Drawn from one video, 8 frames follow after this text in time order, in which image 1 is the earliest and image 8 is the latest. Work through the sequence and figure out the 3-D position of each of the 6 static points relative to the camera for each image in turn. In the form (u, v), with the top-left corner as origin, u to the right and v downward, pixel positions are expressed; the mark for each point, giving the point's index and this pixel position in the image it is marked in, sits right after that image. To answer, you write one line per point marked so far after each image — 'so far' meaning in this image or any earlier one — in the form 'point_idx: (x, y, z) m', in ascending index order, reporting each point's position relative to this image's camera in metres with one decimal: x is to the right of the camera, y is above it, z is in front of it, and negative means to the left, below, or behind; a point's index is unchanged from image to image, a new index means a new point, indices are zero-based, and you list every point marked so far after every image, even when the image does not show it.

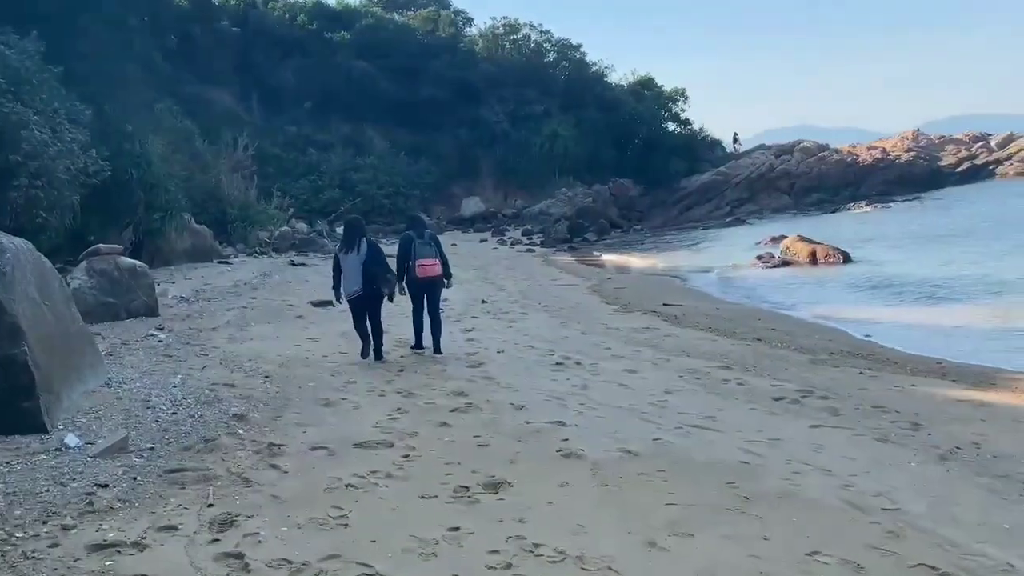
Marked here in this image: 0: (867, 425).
0: (+2.4, -0.9, +6.0) m
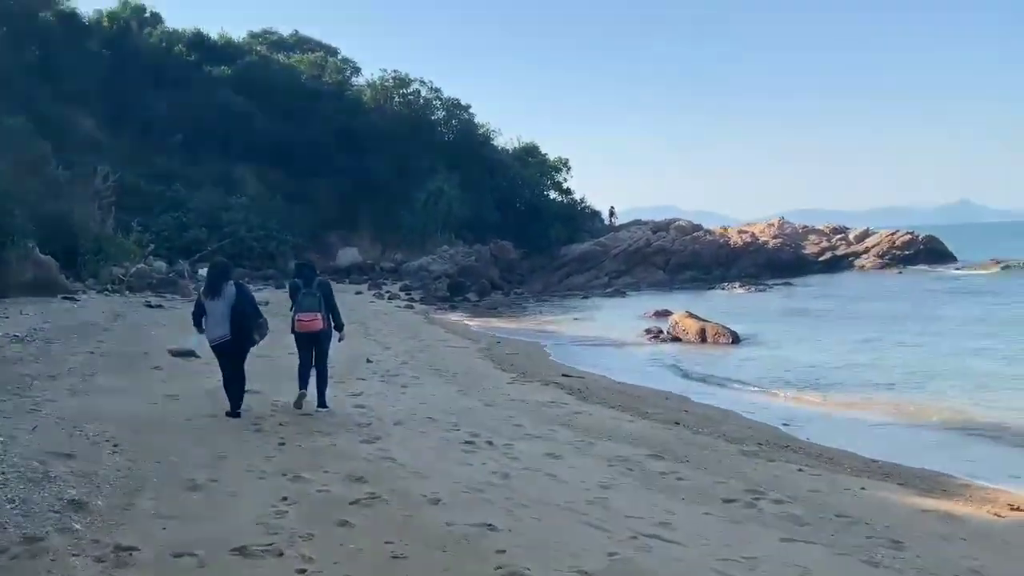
0: (+2.0, -1.5, +5.2) m
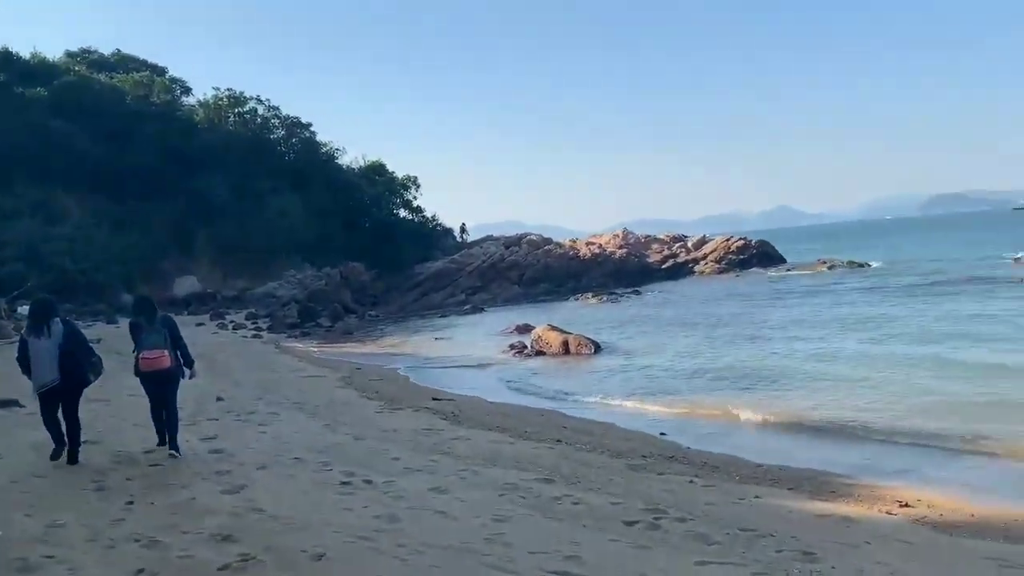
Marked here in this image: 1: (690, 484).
0: (+1.4, -1.5, +5.0) m
1: (+1.5, -1.6, +7.2) m
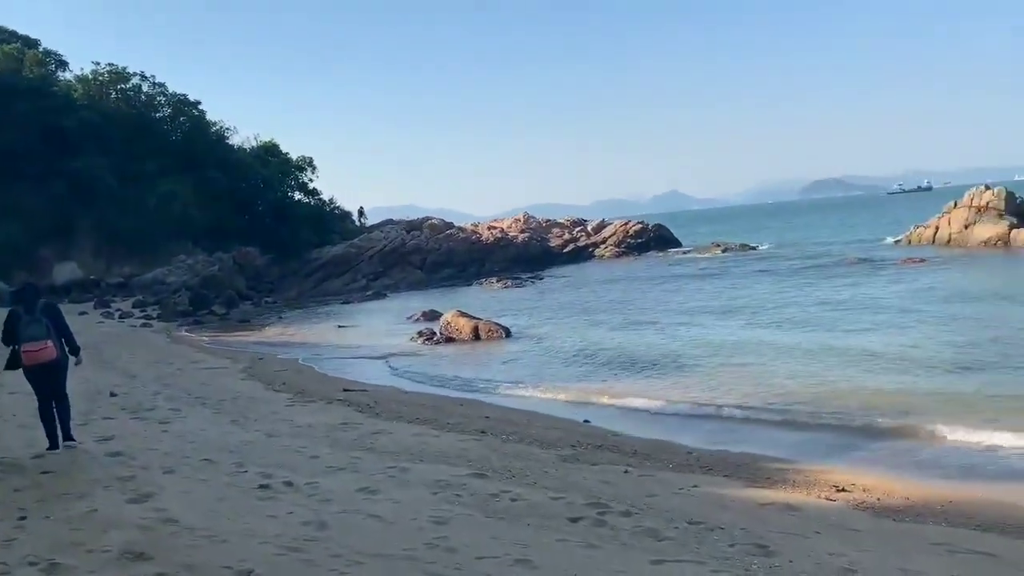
0: (+1.1, -1.5, +4.8) m
1: (+0.9, -1.5, +7.0) m
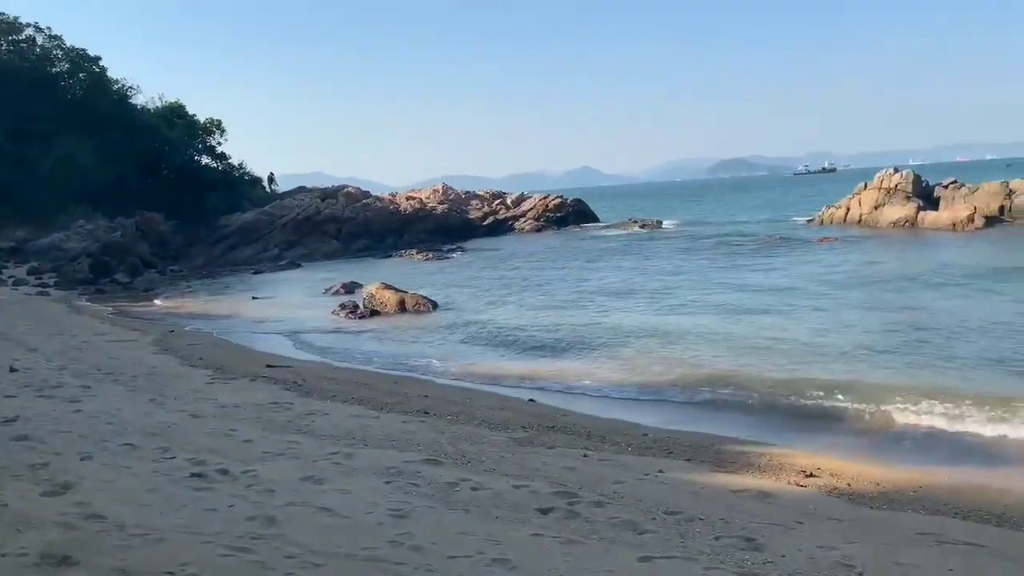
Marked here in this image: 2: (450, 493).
0: (+1.0, -1.4, +4.6) m
1: (+0.6, -1.3, +6.7) m
2: (-0.4, -1.3, +5.6) m
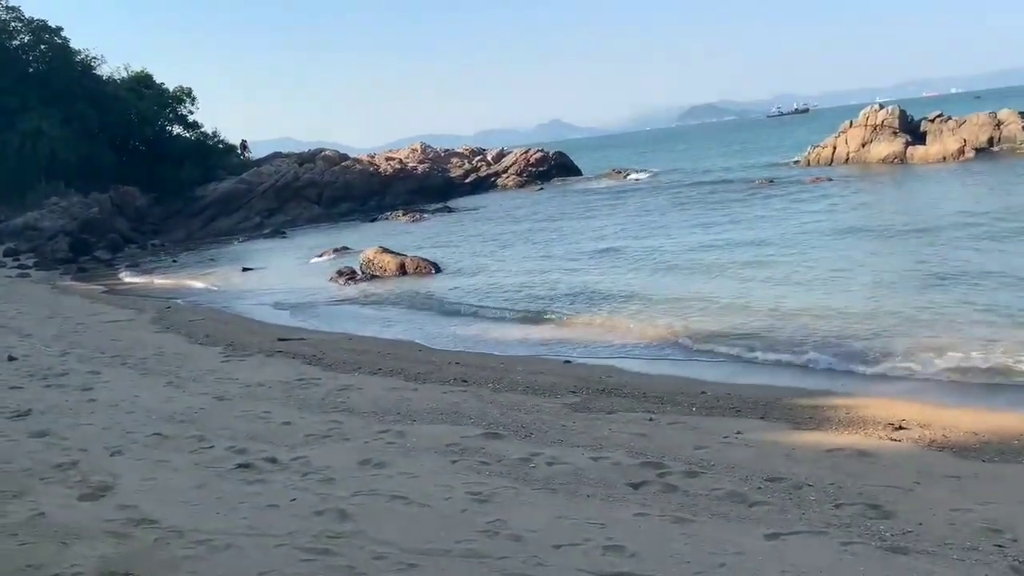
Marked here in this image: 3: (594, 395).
0: (+1.5, -1.1, +4.2) m
1: (+1.0, -1.0, +6.3) m
2: (+0.1, -1.1, +5.2) m
3: (+0.7, -0.9, +7.4) m
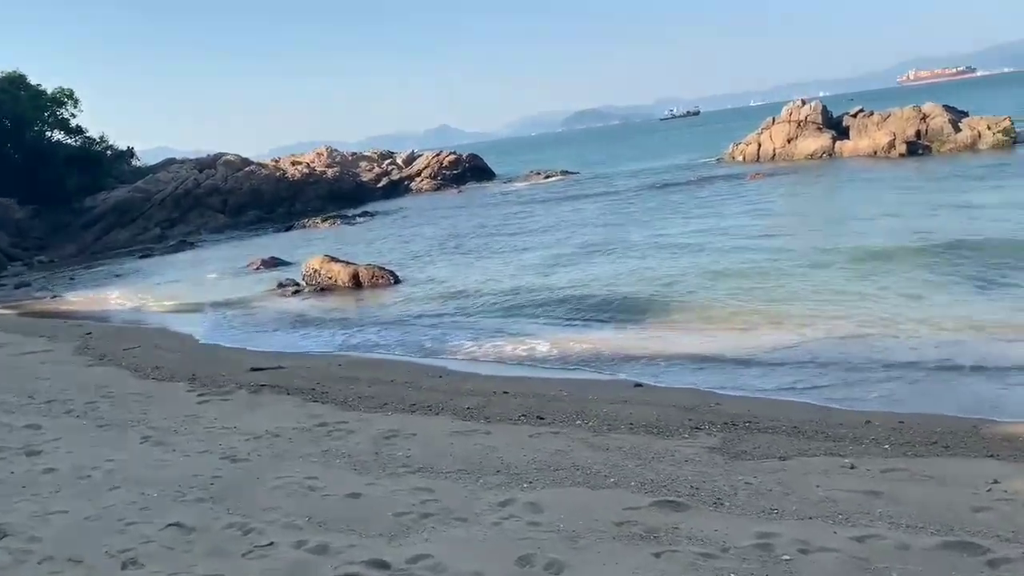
0: (+2.6, -1.1, +2.7) m
1: (+1.9, -1.0, +4.8) m
2: (+1.1, -1.1, +3.6) m
3: (+1.5, -1.0, +5.8) m
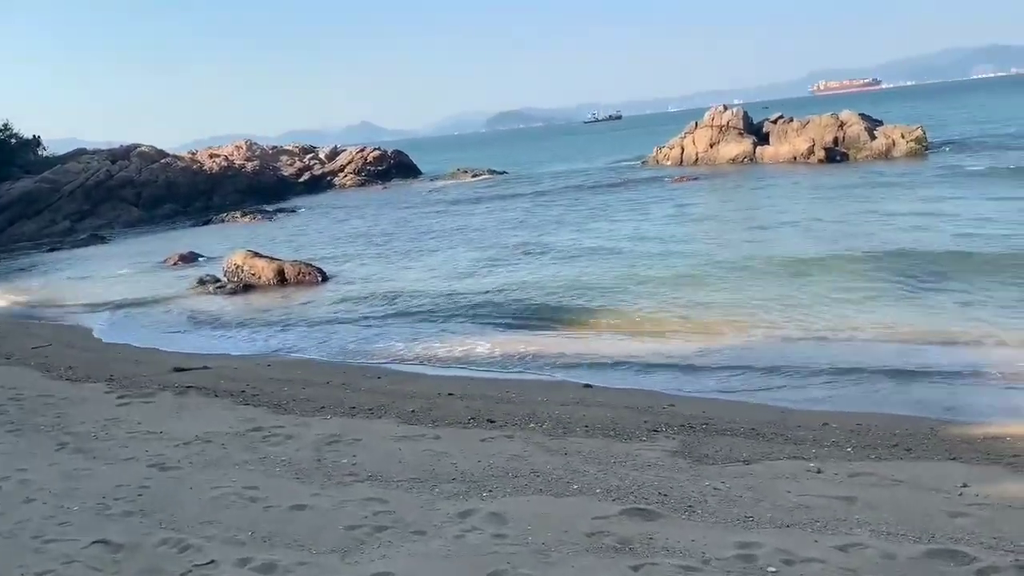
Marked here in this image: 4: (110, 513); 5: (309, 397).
0: (+2.6, -1.1, +2.7) m
1: (+1.7, -1.0, +4.7) m
2: (+1.0, -1.1, +3.4) m
3: (+1.1, -1.0, +5.7) m
4: (-2.1, -1.2, +4.6) m
5: (-1.8, -0.9, +7.5) m
